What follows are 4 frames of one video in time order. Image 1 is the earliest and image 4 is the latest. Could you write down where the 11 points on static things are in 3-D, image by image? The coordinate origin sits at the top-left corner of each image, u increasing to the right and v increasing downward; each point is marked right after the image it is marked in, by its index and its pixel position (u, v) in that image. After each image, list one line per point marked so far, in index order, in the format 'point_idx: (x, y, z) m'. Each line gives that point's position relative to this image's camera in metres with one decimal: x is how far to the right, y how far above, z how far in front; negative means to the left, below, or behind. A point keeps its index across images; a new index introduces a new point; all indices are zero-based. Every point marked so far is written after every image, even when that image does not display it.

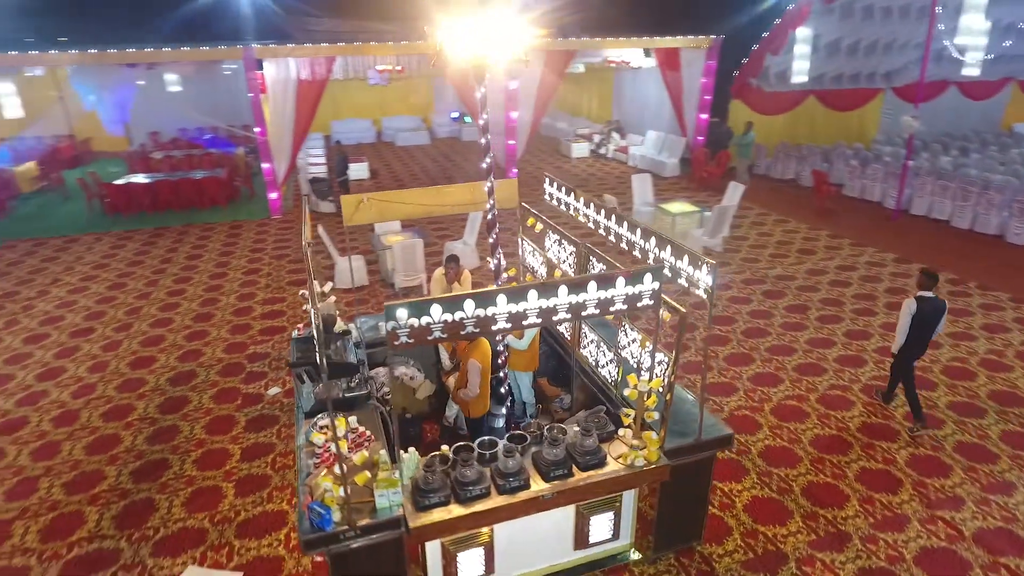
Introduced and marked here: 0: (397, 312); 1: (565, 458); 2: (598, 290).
0: (-0.5, -0.1, +2.7) m
1: (+0.3, -0.8, +3.2) m
2: (+0.4, 0.0, +2.9) m
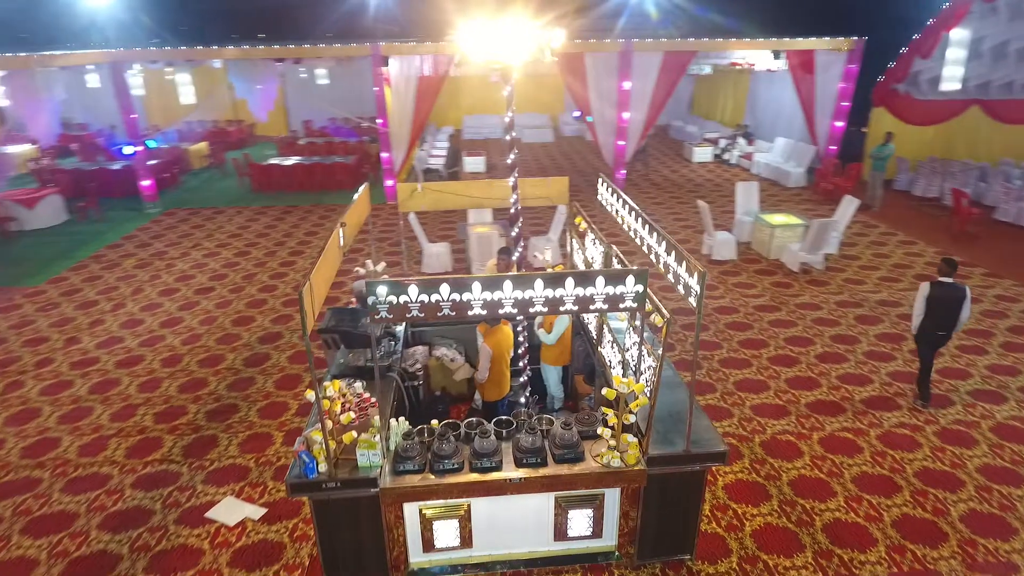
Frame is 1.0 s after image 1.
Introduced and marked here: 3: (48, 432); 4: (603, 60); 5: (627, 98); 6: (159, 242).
0: (-0.6, 0.0, +2.9) m
1: (+0.2, -0.8, +3.3) m
2: (+0.3, 0.0, +3.0) m
3: (-3.6, -1.1, +4.9) m
4: (+1.5, +3.9, +10.8) m
5: (+2.0, +3.3, +11.0) m
6: (-5.1, +0.7, +9.2) m
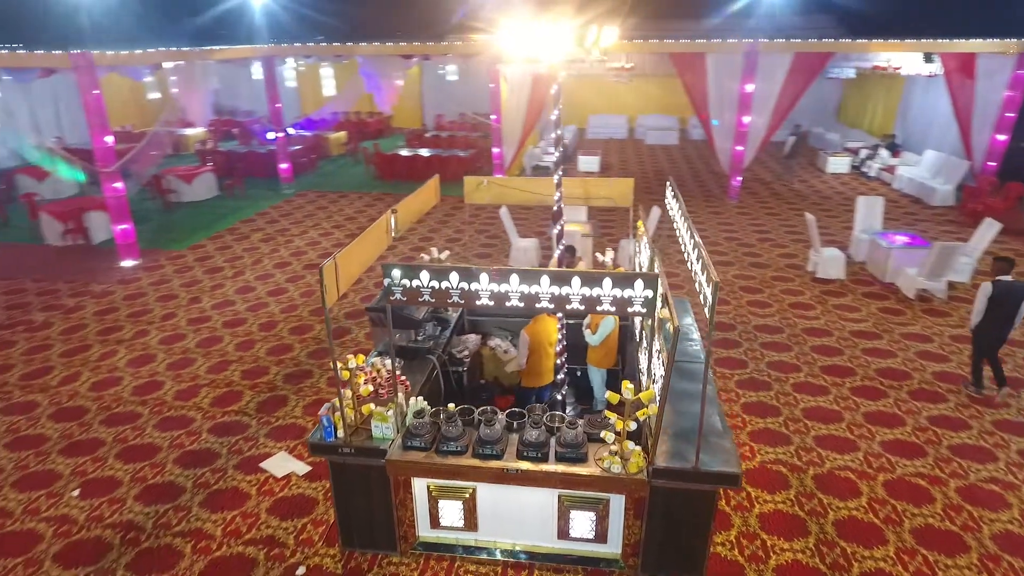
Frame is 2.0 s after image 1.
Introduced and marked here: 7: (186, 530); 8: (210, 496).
0: (-0.6, +0.1, +3.1) m
1: (+0.2, -0.8, +3.3) m
2: (+0.3, 0.0, +3.0) m
3: (-3.2, -0.8, +5.6) m
4: (+3.5, +3.7, +10.3) m
5: (+3.9, +3.1, +10.4) m
6: (-3.6, +1.1, +10.1) m
7: (-2.0, -1.5, +3.9) m
8: (-2.0, -1.4, +4.1) m
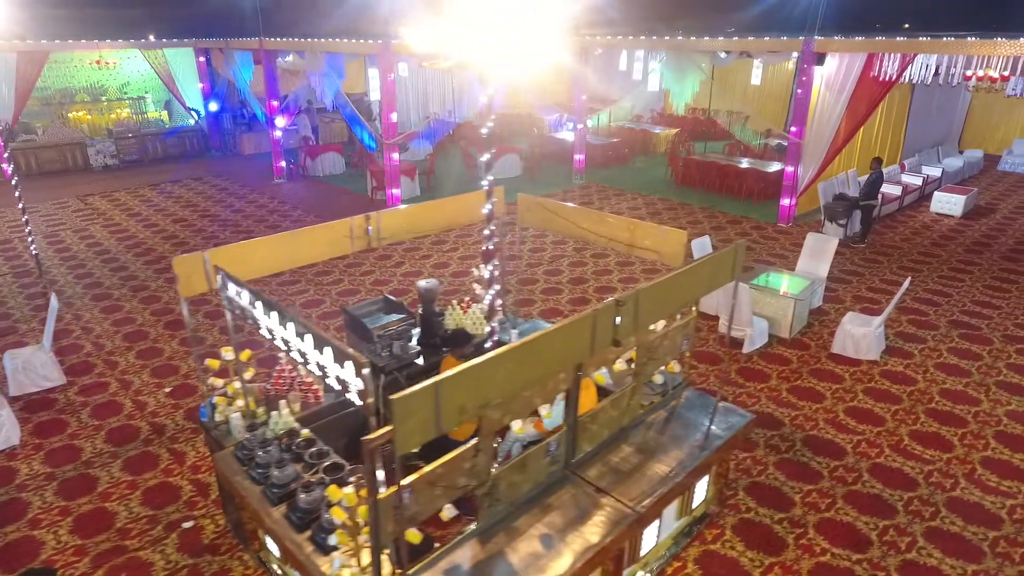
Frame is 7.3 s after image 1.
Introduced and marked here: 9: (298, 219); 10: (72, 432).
0: (-1.4, +0.1, +3.0) m
1: (-0.9, -1.0, +2.8) m
2: (-0.7, -0.2, +2.4) m
3: (-2.1, -0.3, +6.6) m
4: (+6.8, +2.1, +6.3) m
5: (+7.0, +1.4, +6.2) m
6: (+0.5, +1.3, +10.4) m
7: (-2.4, -1.2, +4.6) m
8: (-2.2, -1.1, +4.8) m
9: (-3.4, +1.1, +10.1) m
10: (-3.3, -1.1, +4.8) m
